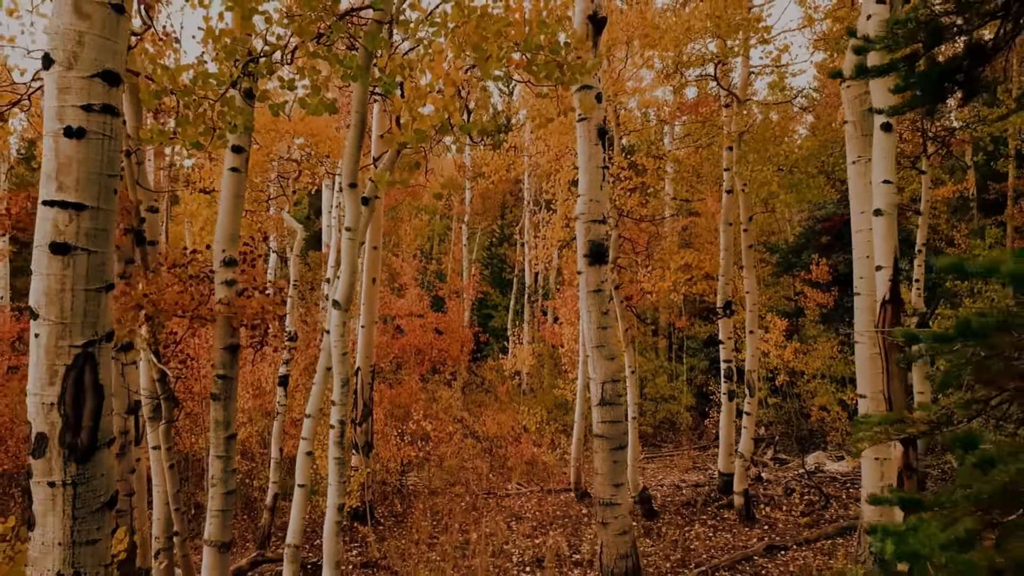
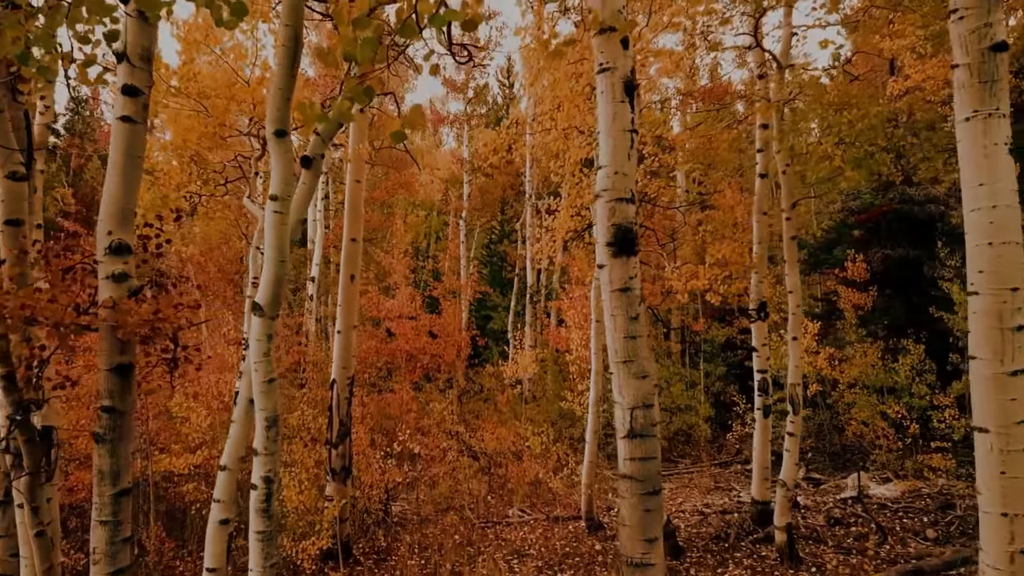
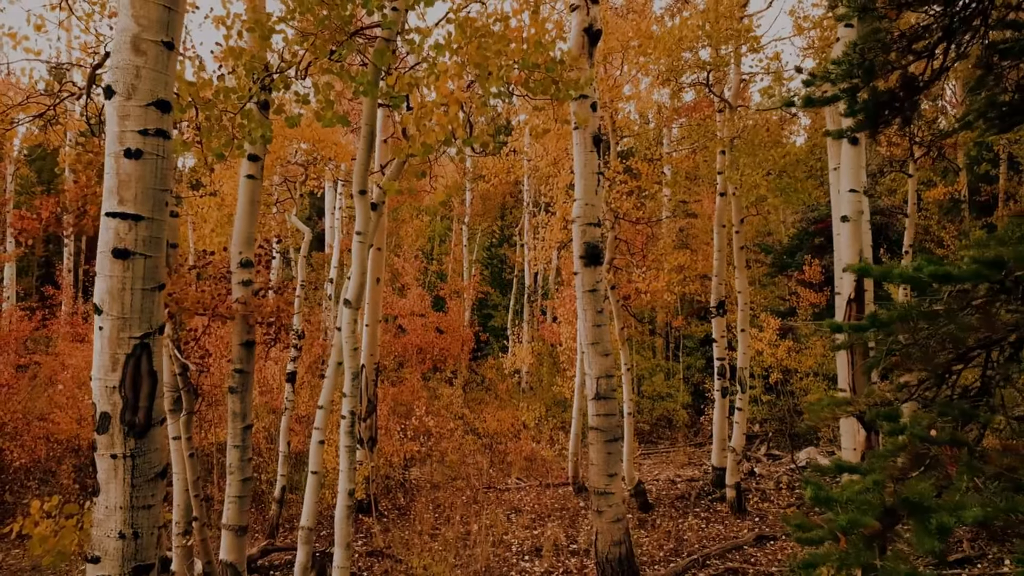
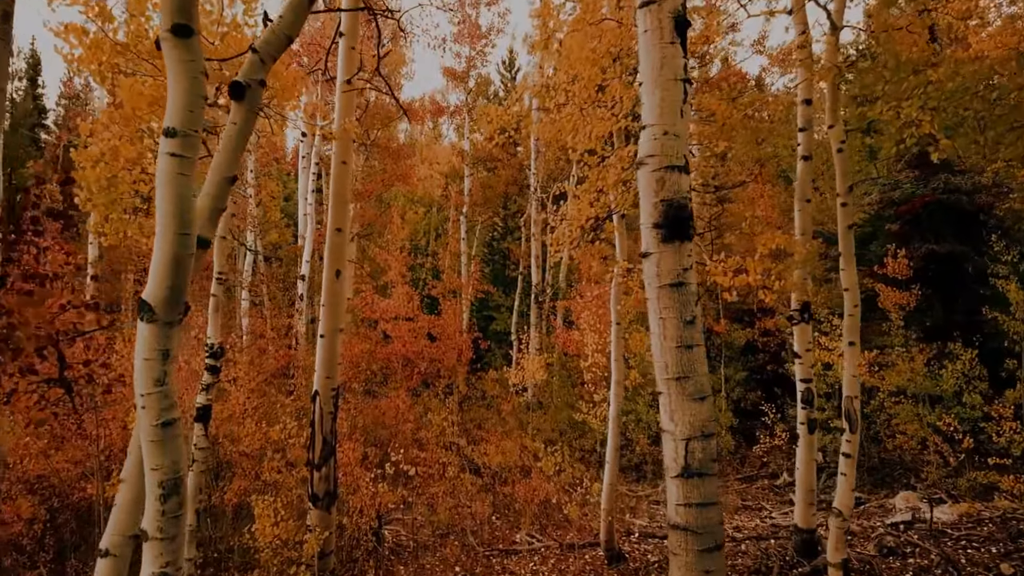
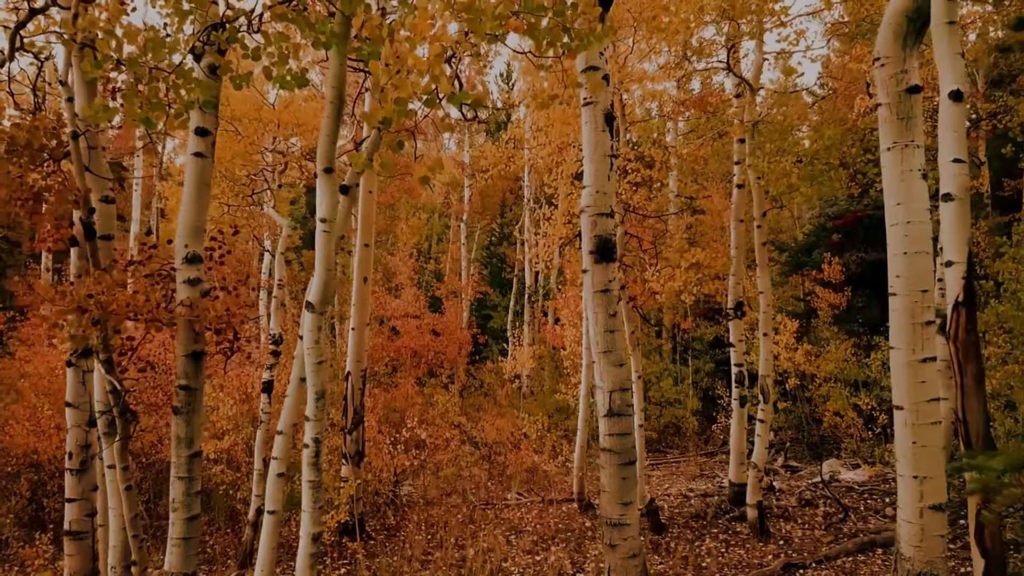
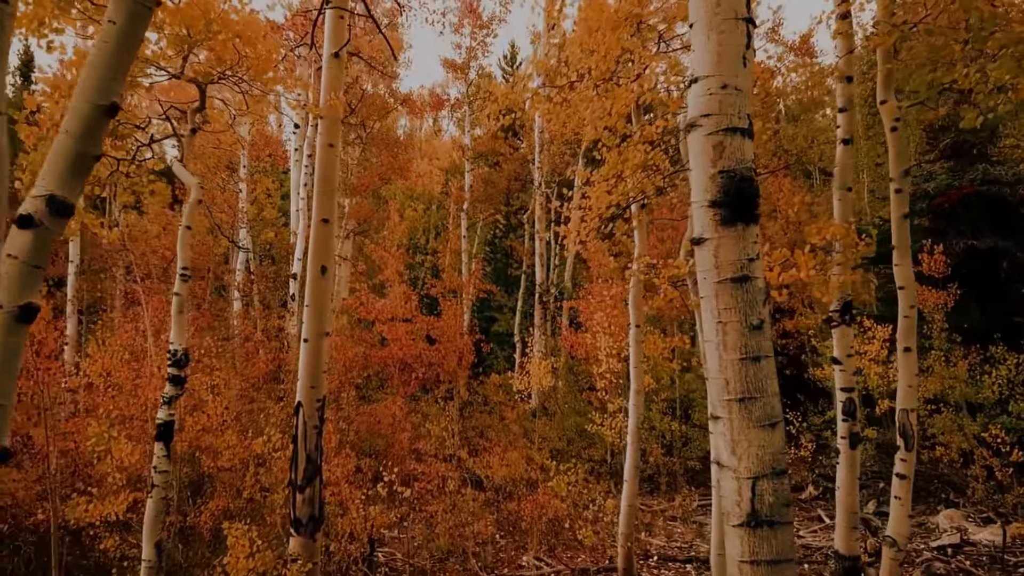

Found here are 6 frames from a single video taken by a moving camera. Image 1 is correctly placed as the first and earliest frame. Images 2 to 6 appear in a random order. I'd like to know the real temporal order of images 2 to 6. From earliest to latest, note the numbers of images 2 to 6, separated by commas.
3, 5, 2, 4, 6
